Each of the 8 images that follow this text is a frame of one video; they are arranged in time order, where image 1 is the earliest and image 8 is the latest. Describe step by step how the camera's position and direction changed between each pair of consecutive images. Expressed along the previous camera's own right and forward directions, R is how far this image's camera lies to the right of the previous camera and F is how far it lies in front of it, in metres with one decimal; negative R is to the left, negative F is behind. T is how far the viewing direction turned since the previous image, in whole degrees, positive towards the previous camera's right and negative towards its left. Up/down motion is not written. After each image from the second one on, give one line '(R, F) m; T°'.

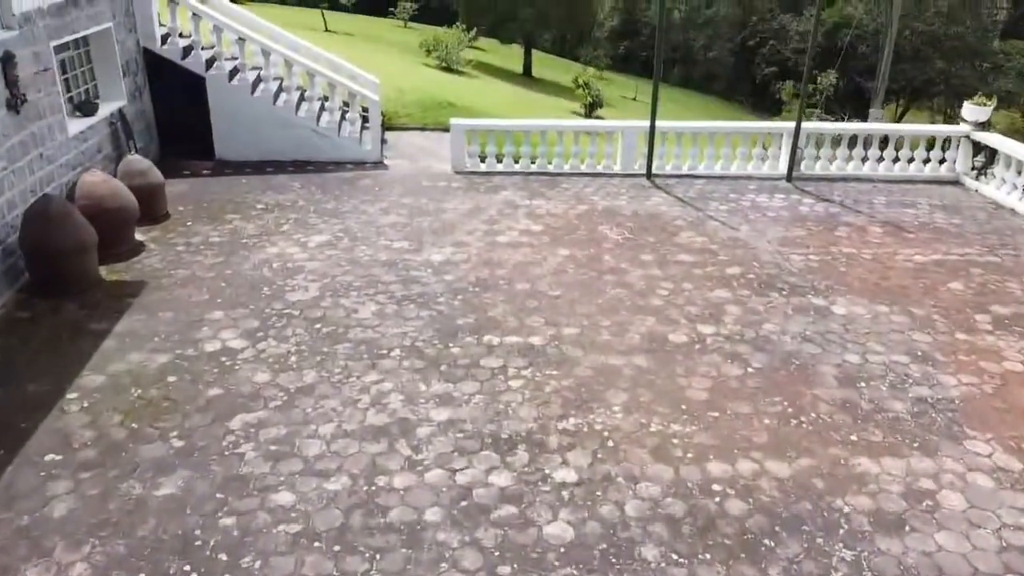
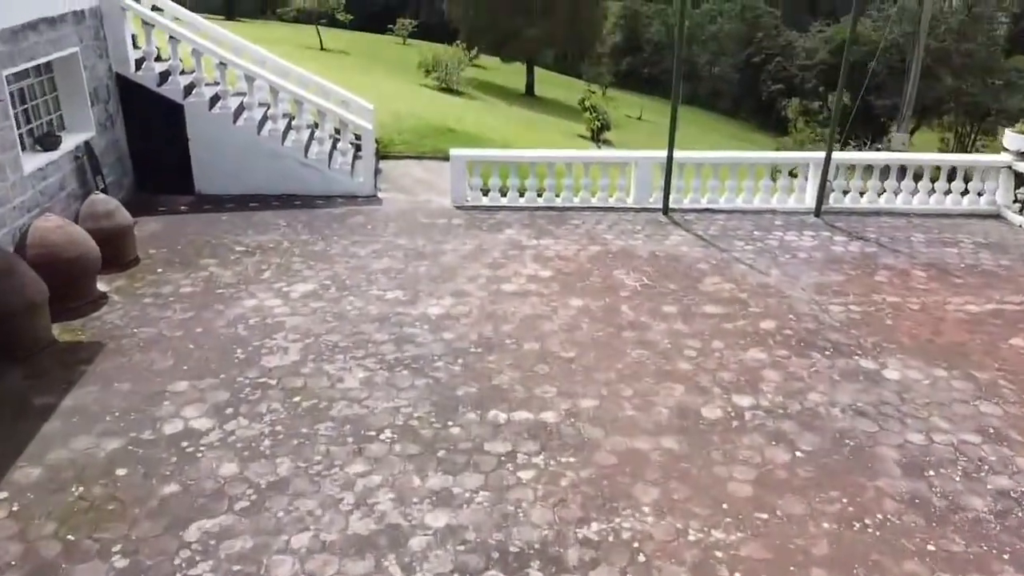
(0.0, +0.6) m; 0°
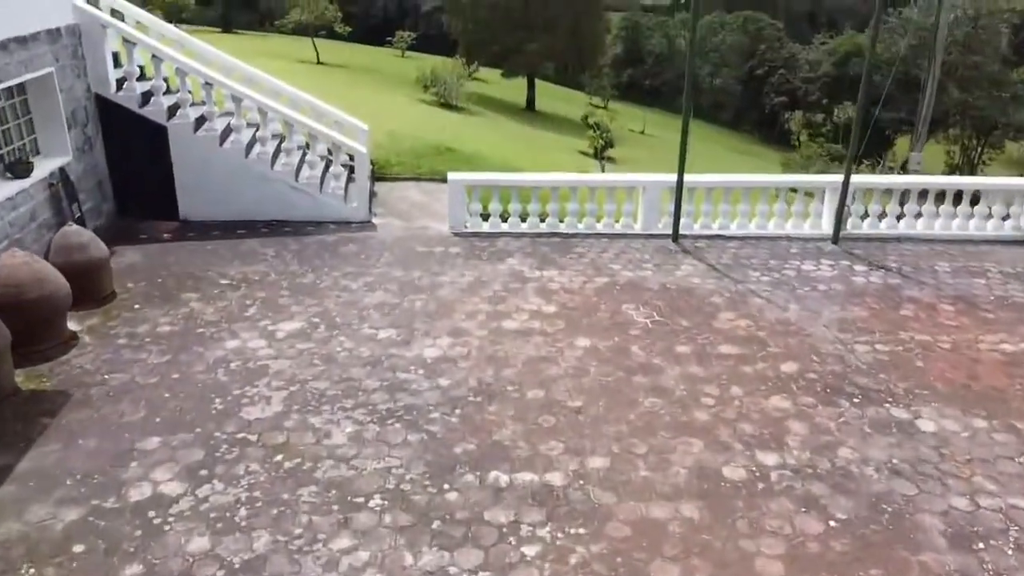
(0.0, +0.4) m; 0°
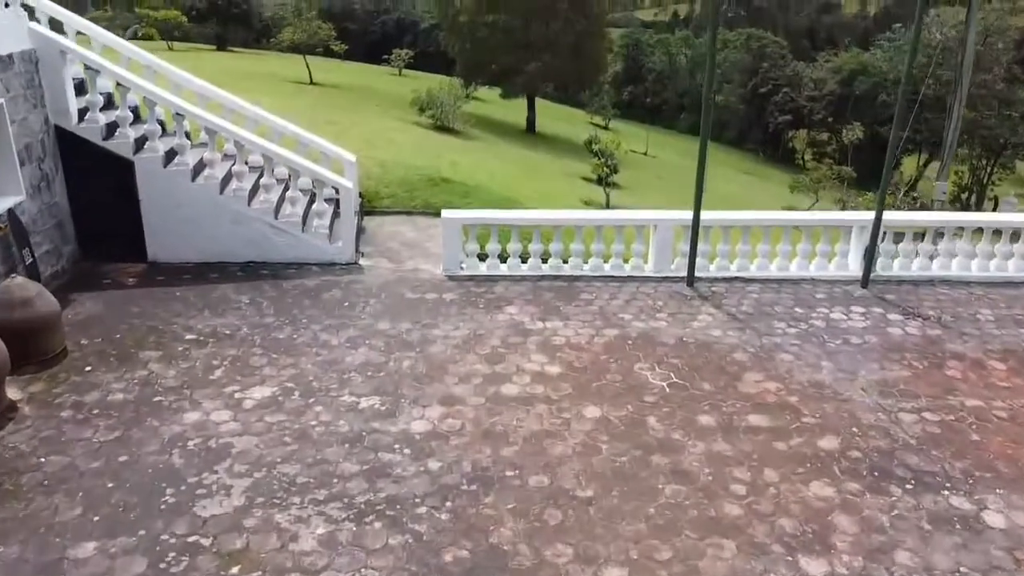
(0.0, +0.6) m; 0°
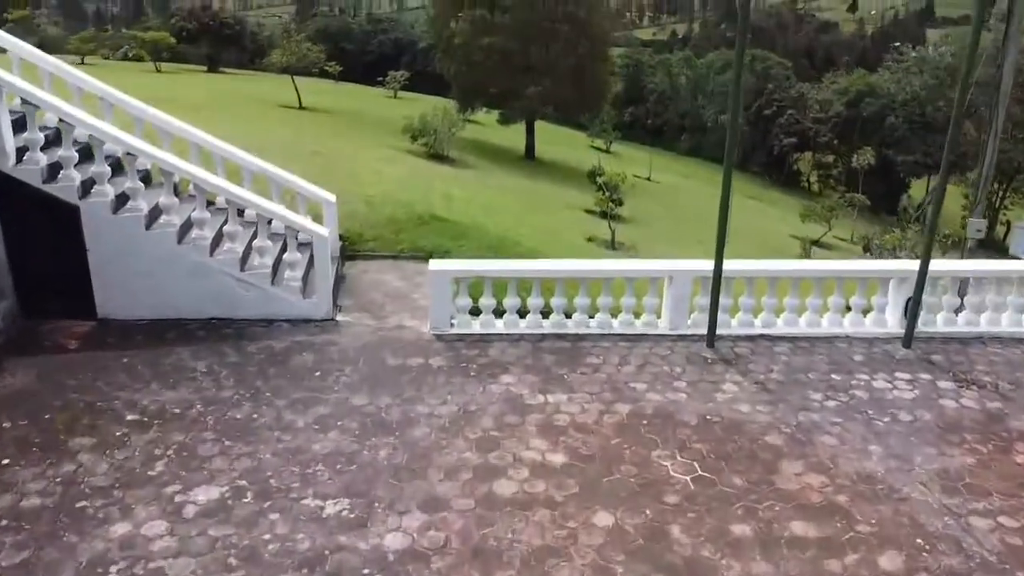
(0.0, +0.7) m; 0°
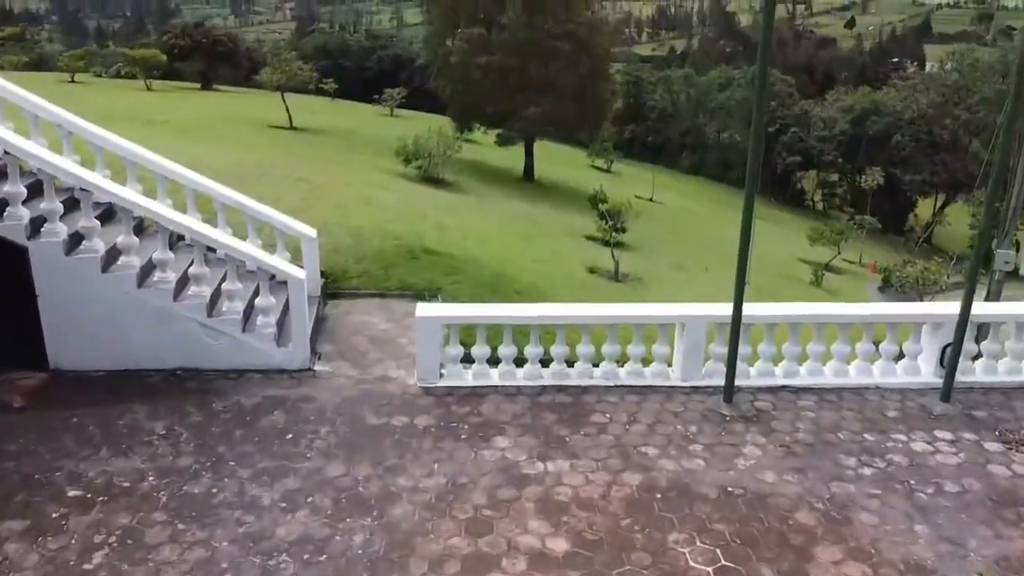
(0.0, +0.5) m; 0°
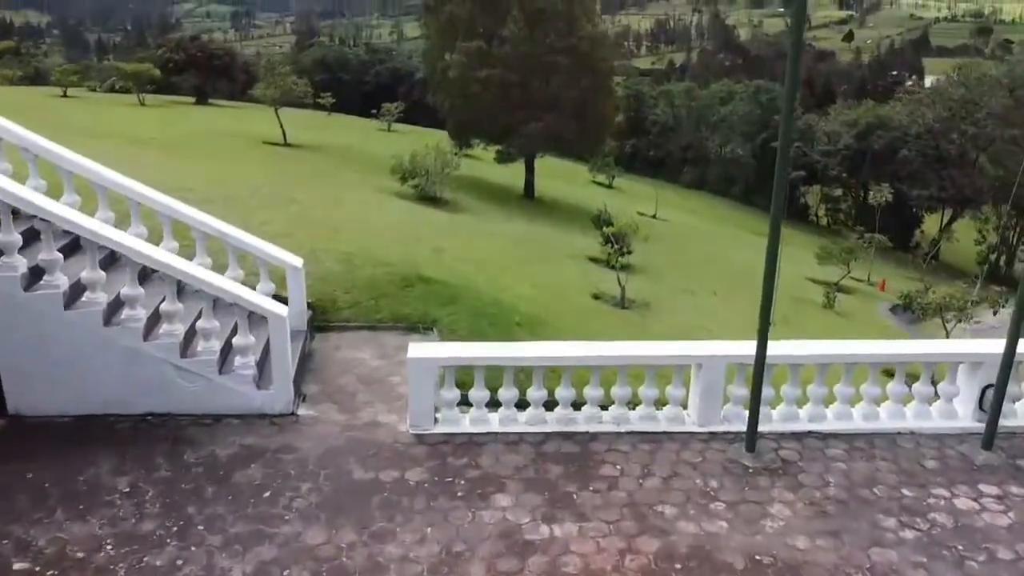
(0.0, +0.4) m; 0°
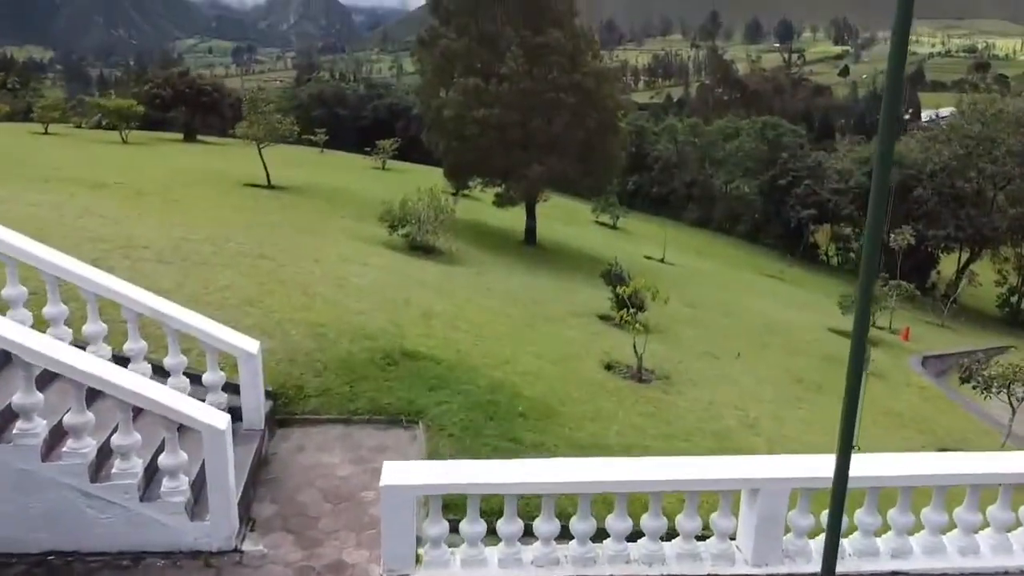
(0.0, +1.0) m; 0°
